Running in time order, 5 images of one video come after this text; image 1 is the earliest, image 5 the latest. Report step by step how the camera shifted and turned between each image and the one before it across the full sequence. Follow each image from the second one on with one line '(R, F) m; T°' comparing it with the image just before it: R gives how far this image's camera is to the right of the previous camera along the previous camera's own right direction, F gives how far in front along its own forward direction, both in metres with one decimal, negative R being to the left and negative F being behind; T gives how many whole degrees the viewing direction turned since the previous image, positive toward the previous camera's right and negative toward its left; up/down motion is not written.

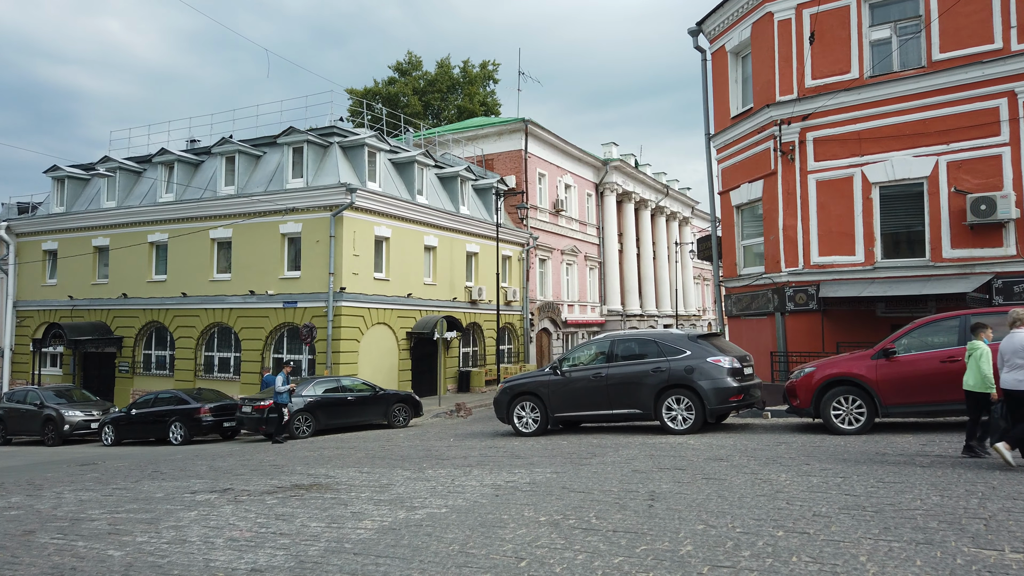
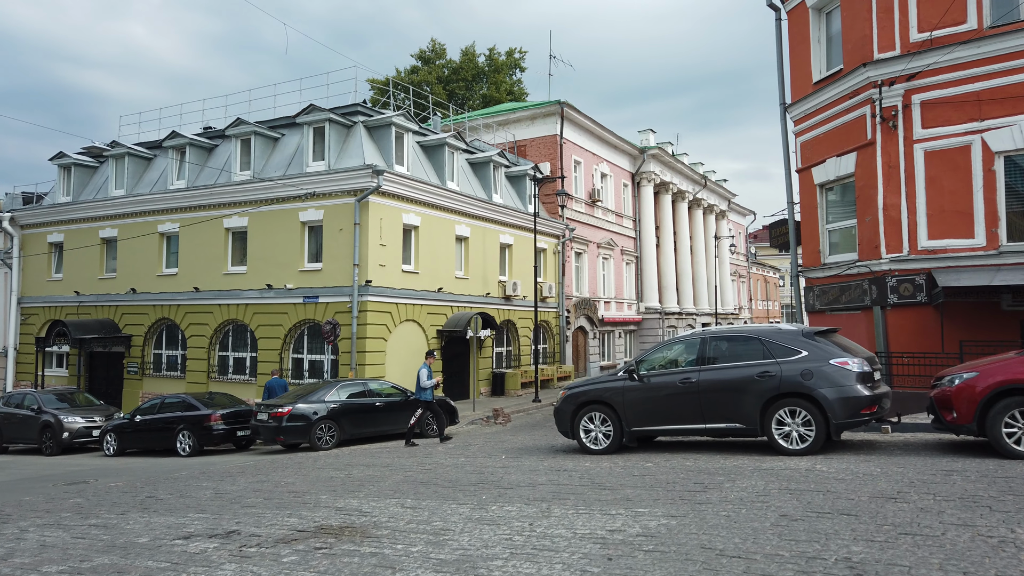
(-0.7, +2.2) m; -1°
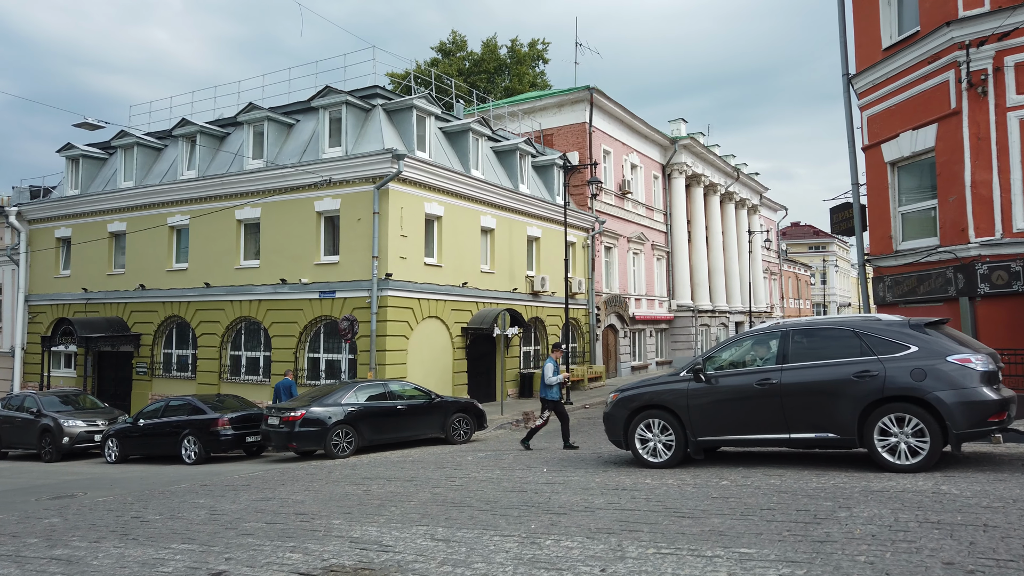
(-0.3, +1.5) m; -1°
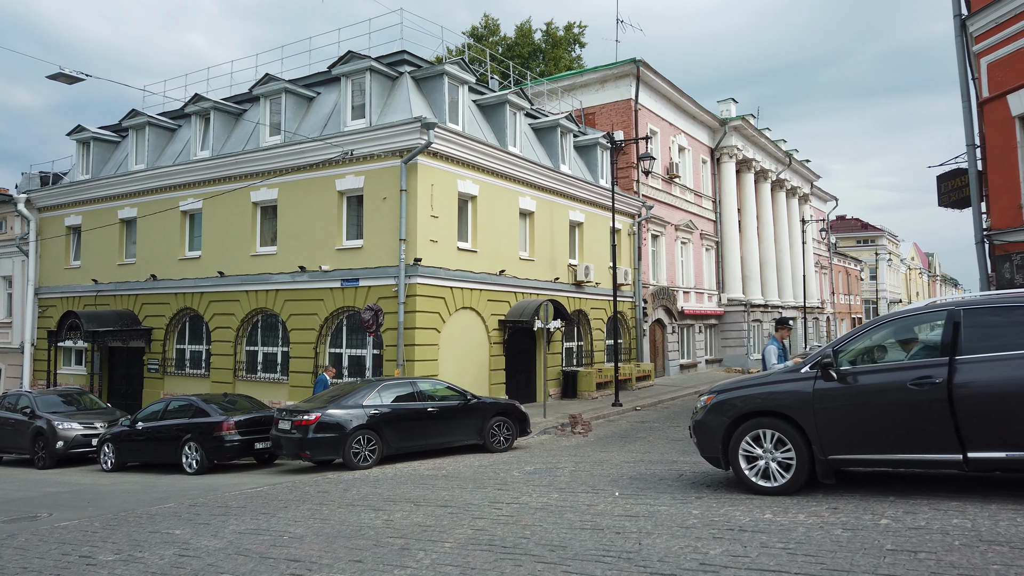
(-0.3, +2.2) m; -2°
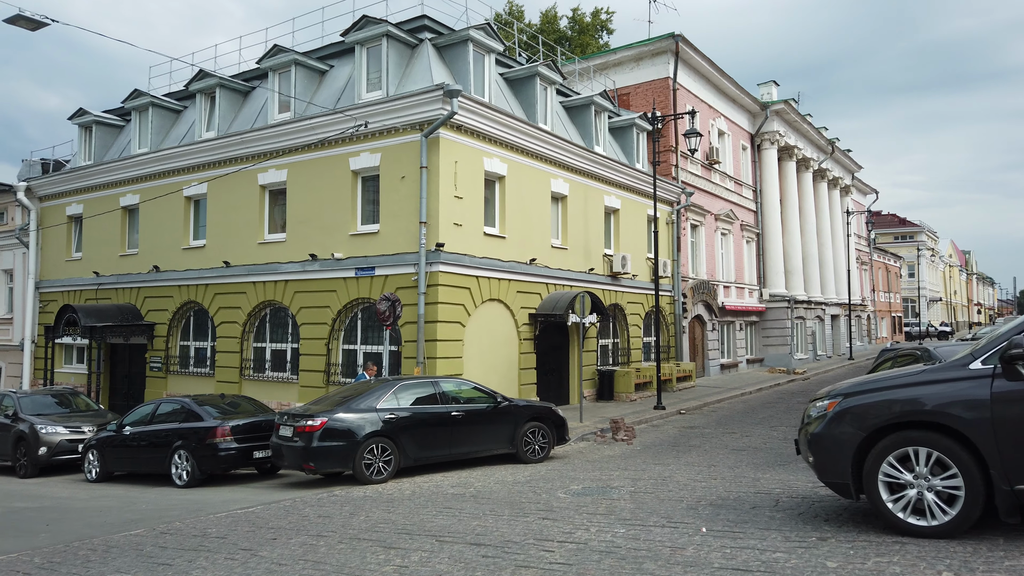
(-0.2, +1.8) m; -2°
